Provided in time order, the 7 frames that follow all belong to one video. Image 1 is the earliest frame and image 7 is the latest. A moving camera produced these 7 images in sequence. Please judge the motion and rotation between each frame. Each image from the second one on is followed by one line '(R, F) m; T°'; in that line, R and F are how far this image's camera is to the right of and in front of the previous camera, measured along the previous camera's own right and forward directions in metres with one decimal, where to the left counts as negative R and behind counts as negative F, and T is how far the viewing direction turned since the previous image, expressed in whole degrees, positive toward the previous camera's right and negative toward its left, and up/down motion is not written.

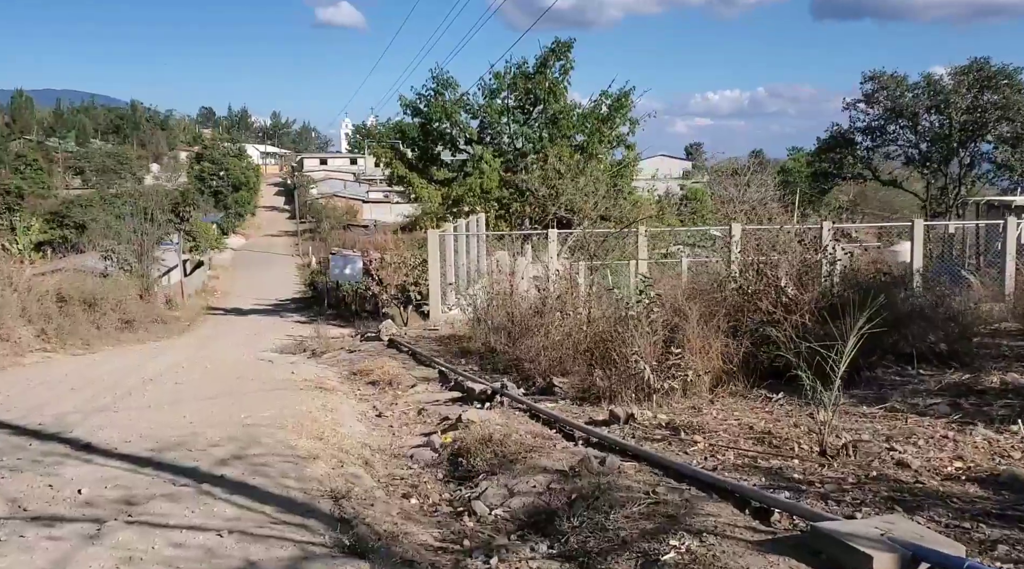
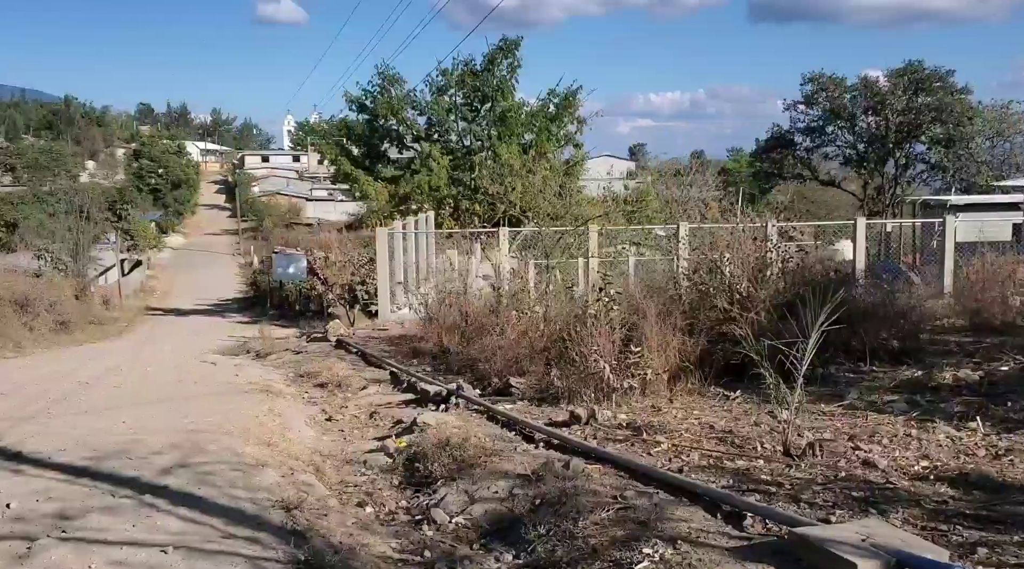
(-0.1, +0.2) m; +3°
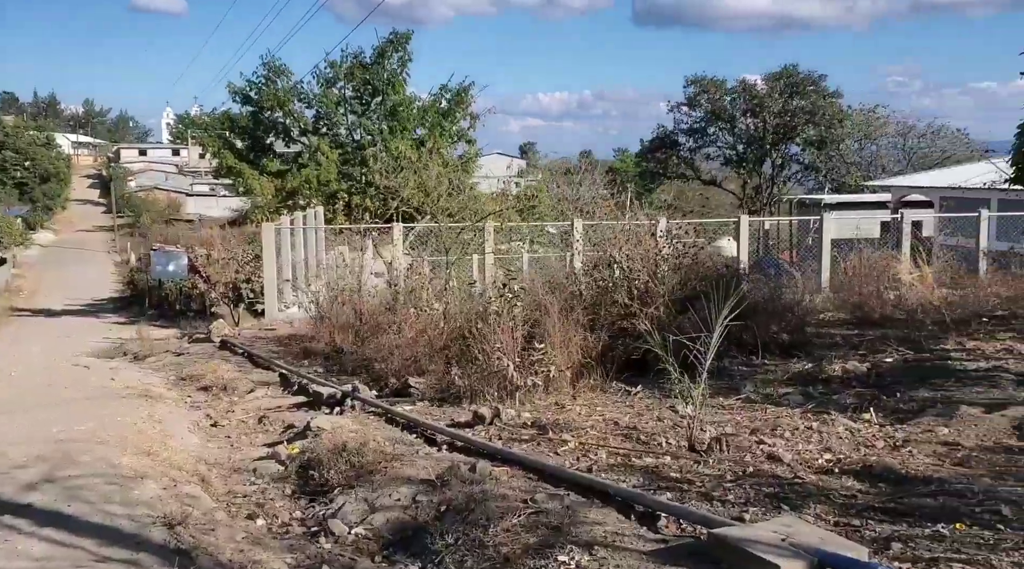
(-0.1, +0.3) m; +6°
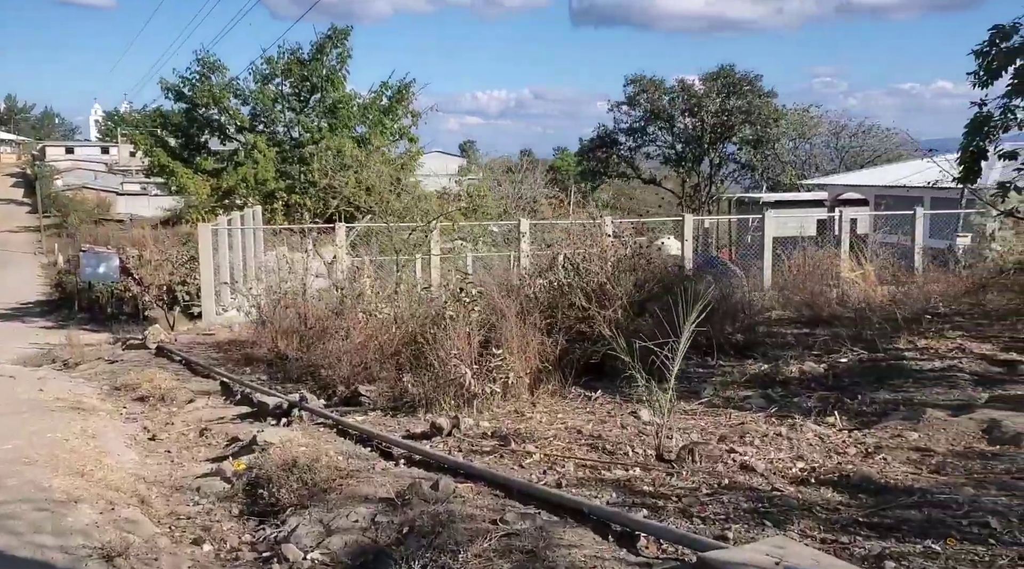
(-0.1, +0.3) m; +3°
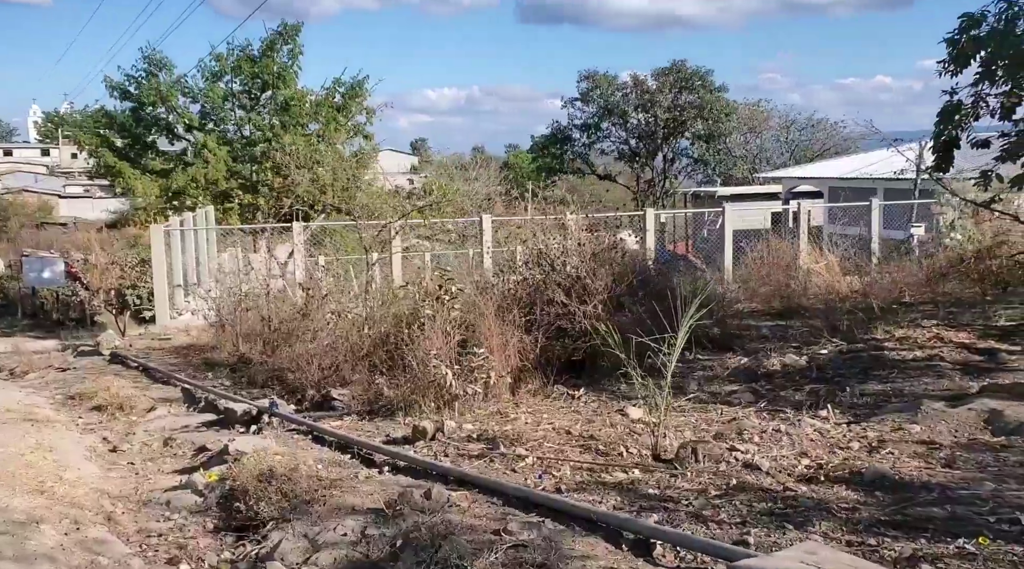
(-0.2, +0.3) m; +3°
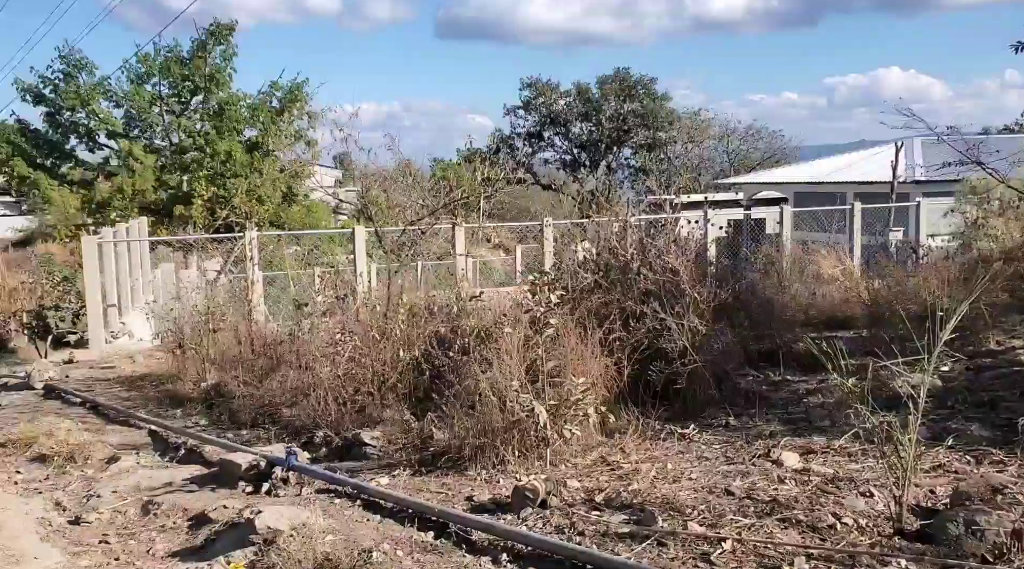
(-1.1, +1.9) m; +4°
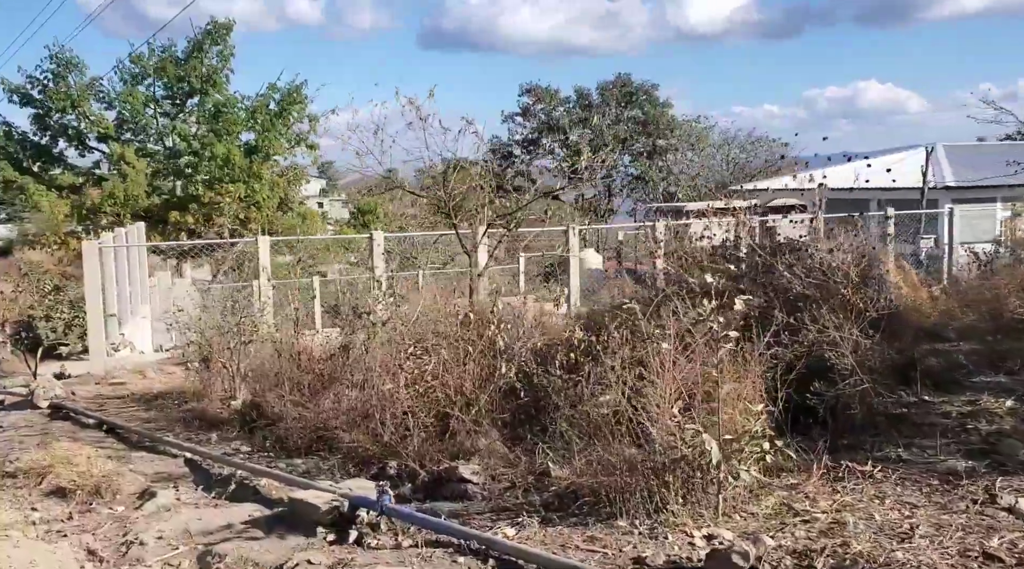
(-0.8, +1.2) m; +1°
